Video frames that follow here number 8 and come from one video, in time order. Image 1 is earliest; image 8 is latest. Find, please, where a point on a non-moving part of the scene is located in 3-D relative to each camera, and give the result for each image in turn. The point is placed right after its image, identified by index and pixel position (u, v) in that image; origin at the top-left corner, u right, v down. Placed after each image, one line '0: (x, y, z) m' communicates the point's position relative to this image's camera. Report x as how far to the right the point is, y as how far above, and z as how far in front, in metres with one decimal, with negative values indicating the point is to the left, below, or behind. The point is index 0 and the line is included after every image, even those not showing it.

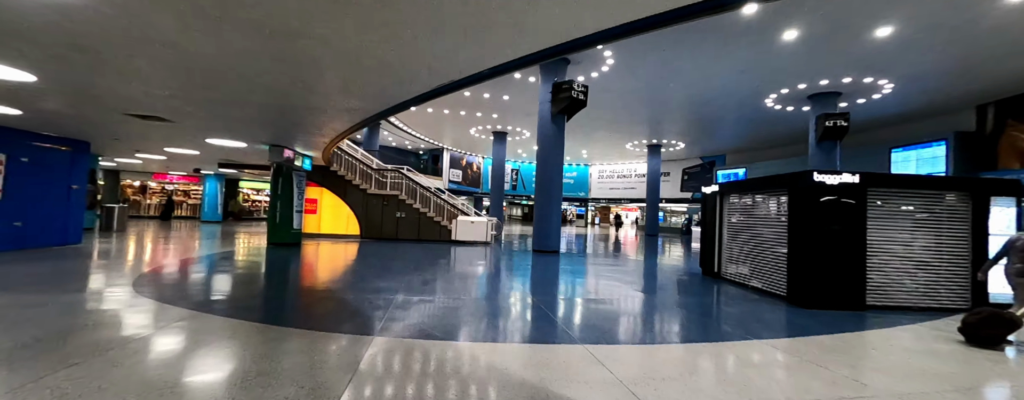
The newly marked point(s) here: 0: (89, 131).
0: (-8.6, +1.4, +7.8) m
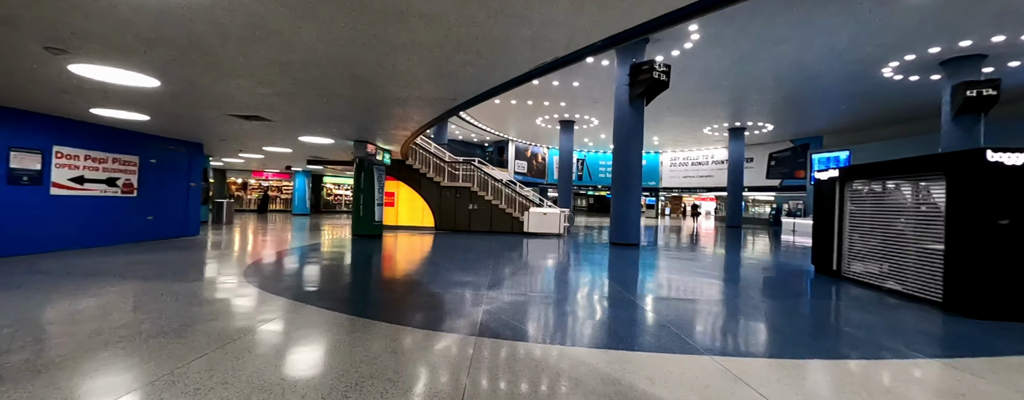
0: (-6.8, +1.5, +8.5) m
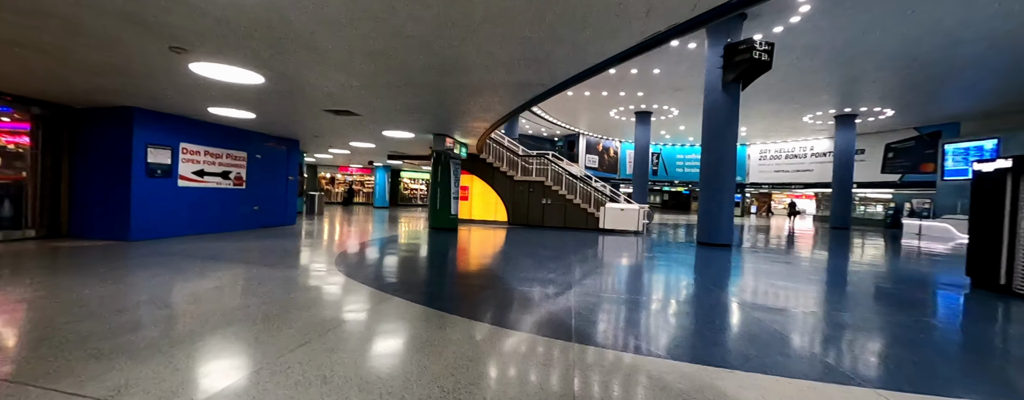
0: (-5.0, +1.7, +9.1) m
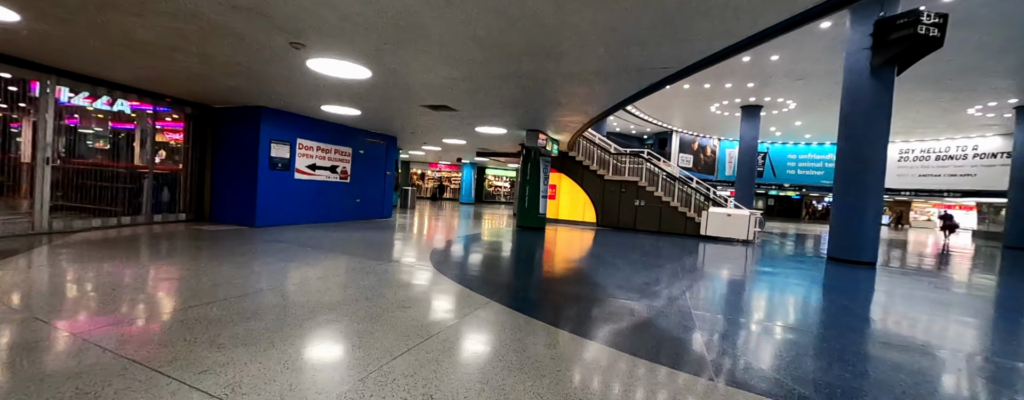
0: (-2.8, +1.8, +9.4) m
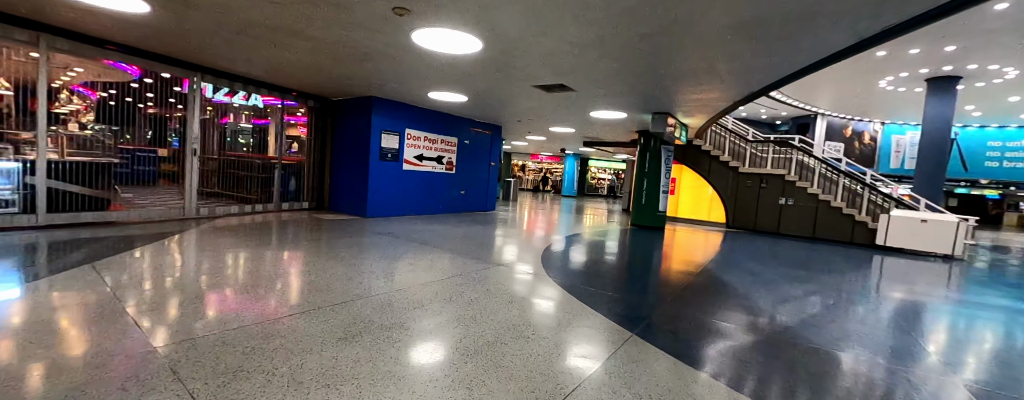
0: (-0.2, +2.0, +8.8) m
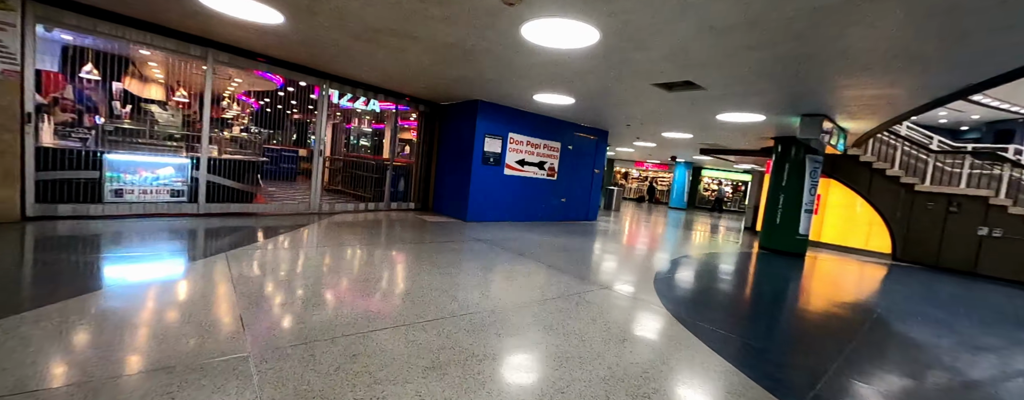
0: (+2.0, +1.8, +8.1) m
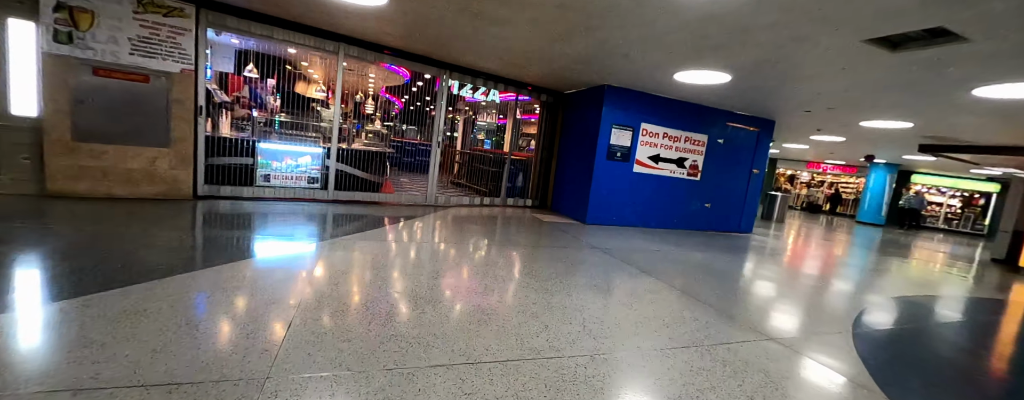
0: (+4.3, +1.6, +6.1) m
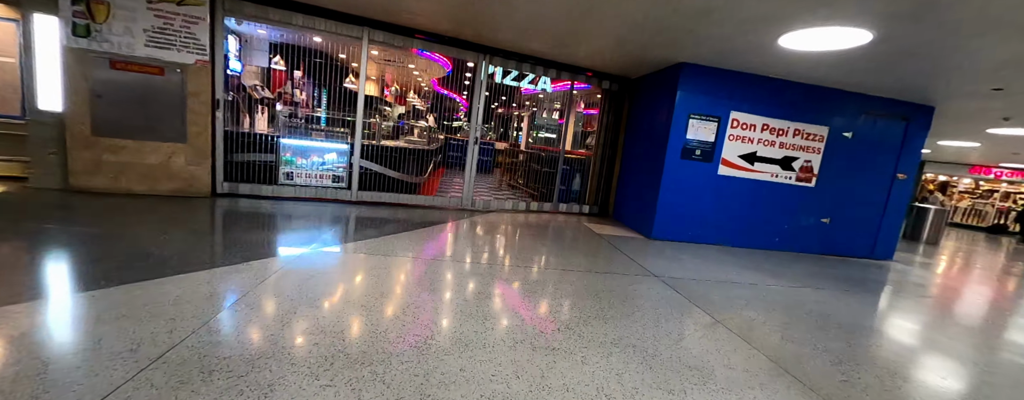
0: (+4.8, +1.4, +4.2) m
